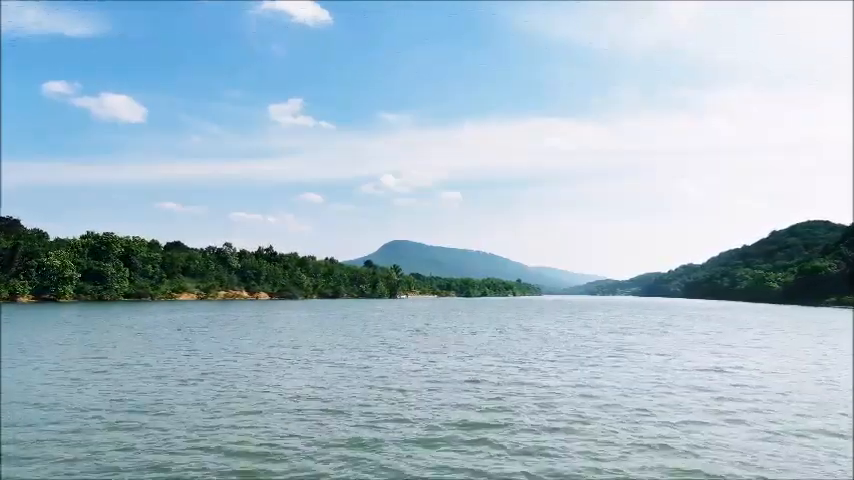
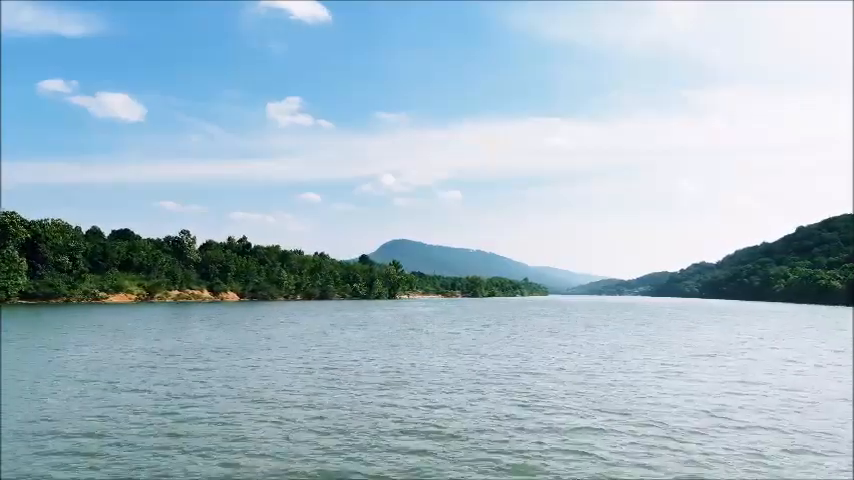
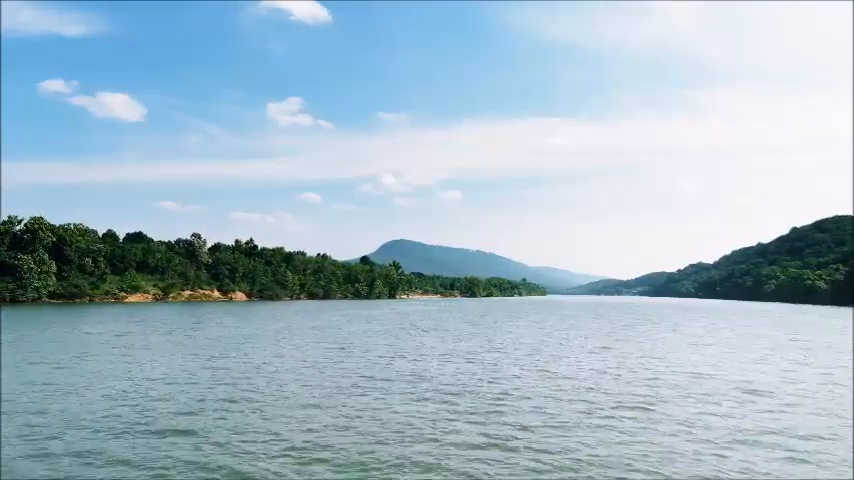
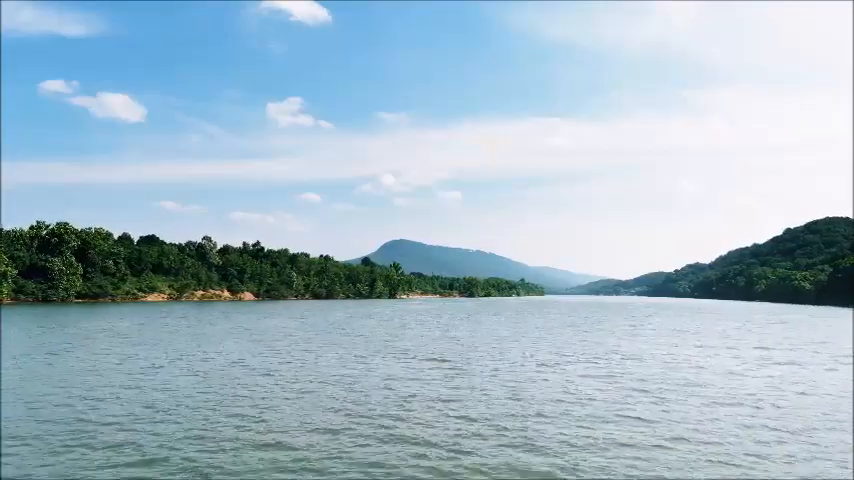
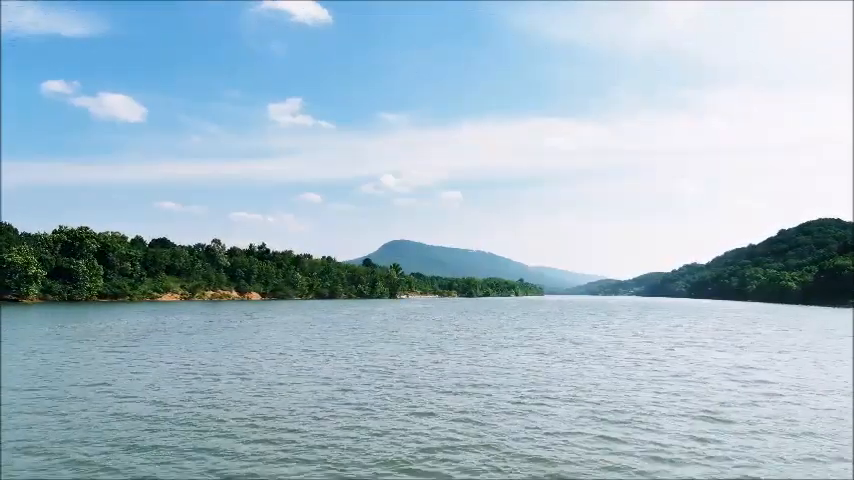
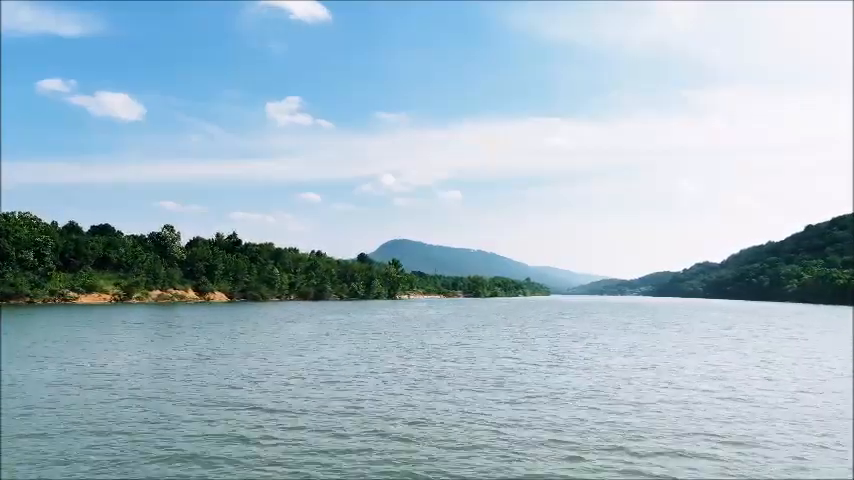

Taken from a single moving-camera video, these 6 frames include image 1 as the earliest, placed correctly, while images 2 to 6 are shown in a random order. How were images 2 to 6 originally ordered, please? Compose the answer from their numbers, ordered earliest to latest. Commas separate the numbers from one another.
5, 4, 3, 2, 6
